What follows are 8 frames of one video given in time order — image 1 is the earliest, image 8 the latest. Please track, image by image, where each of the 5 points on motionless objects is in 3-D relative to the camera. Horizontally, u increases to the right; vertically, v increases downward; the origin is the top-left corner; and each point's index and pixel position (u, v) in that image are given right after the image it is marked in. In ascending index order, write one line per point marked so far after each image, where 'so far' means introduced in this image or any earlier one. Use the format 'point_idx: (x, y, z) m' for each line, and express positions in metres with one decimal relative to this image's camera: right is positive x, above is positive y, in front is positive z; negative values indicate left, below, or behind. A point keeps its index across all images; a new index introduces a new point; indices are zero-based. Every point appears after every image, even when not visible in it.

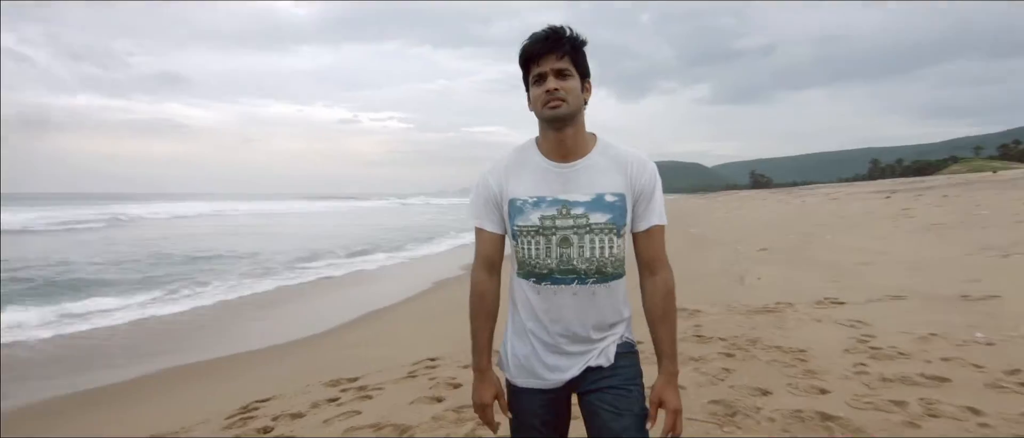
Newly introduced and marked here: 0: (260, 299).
0: (-3.9, -1.2, +7.9) m
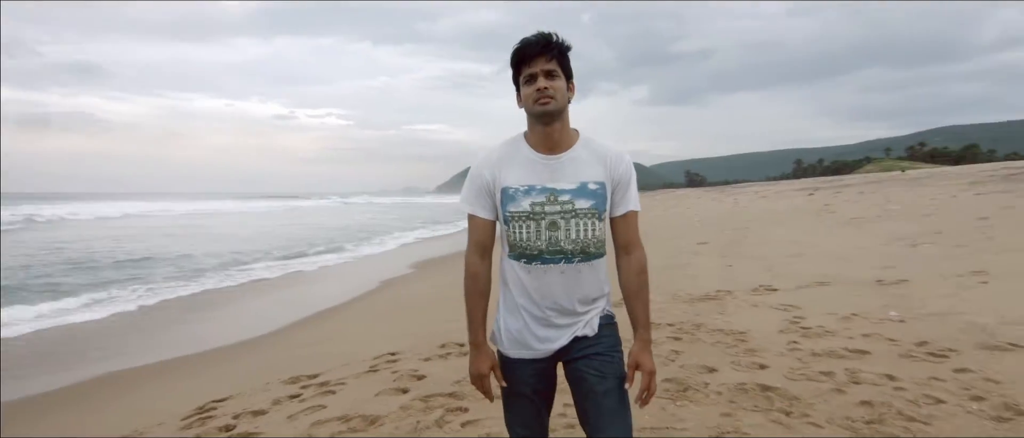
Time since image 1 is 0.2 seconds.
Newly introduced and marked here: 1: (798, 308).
0: (-4.5, -1.2, +7.6) m
1: (+2.1, -0.7, +4.0) m
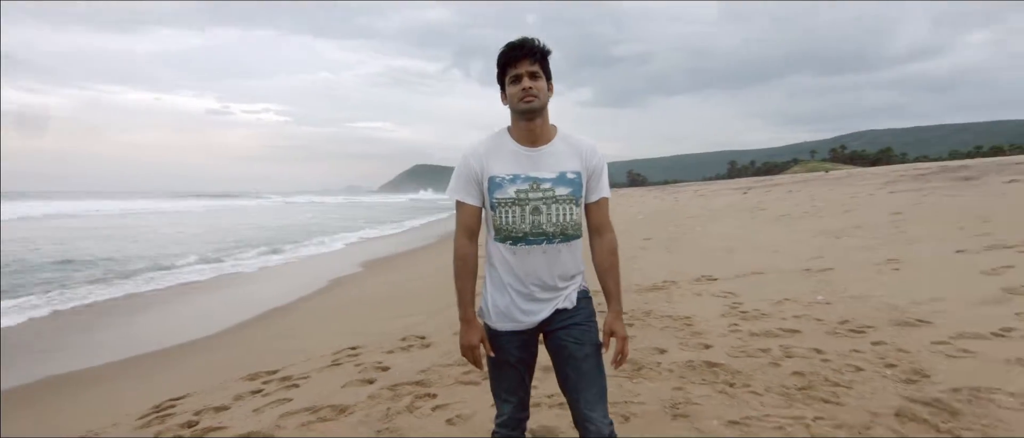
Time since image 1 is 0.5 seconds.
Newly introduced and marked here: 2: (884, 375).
0: (-5.1, -1.2, +7.2) m
1: (+1.8, -0.6, +4.3) m
2: (+1.6, -0.7, +2.4) m
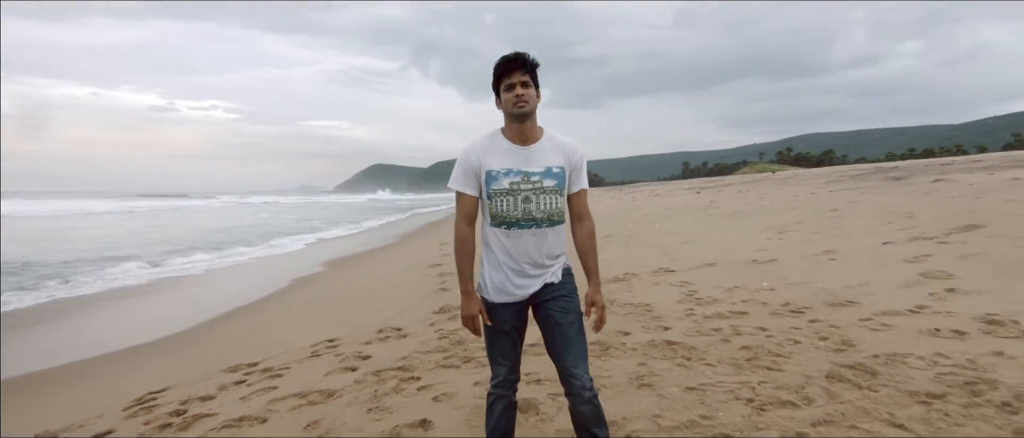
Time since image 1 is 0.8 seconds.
0: (-5.6, -1.2, +7.1) m
1: (+1.5, -0.6, +4.7) m
2: (+1.6, -0.6, +2.8) m
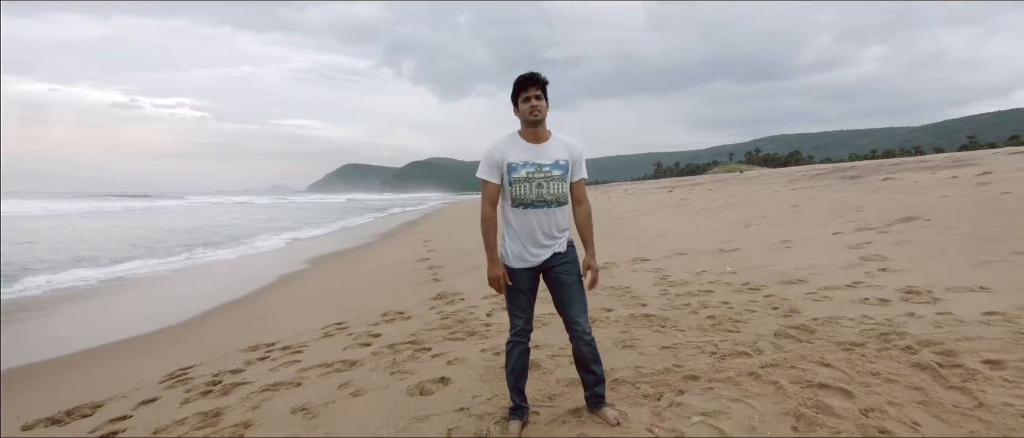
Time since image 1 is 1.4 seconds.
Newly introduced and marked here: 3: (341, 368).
0: (-5.7, -1.1, +7.3) m
1: (+1.5, -0.5, +5.2) m
2: (+1.6, -0.6, +3.3) m
3: (-1.1, -0.9, +3.5) m
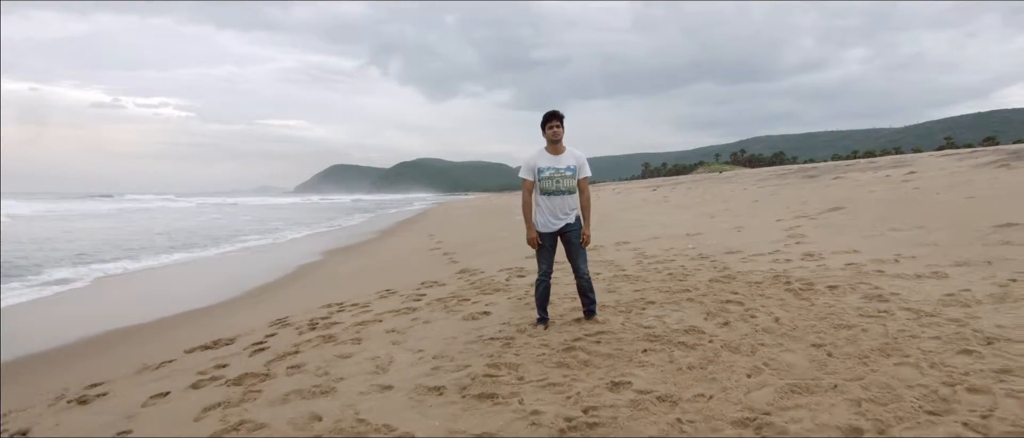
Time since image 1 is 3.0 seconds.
0: (-5.7, -1.0, +8.6) m
1: (+1.6, -0.4, +6.6) m
2: (+1.7, -0.4, +4.8) m
3: (-0.9, -0.8, +4.9) m
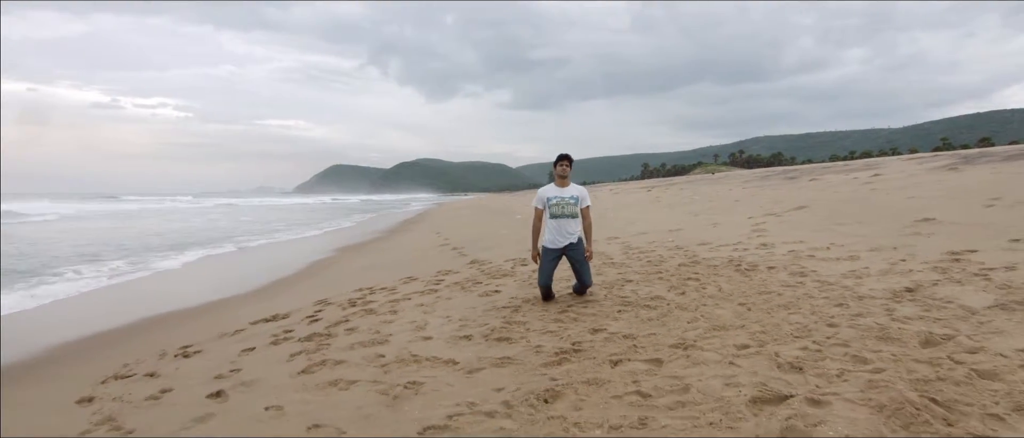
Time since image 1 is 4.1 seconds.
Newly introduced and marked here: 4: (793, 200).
0: (-5.6, -1.0, +9.6) m
1: (+1.6, -0.3, +7.6) m
2: (+1.8, -0.4, +5.8) m
3: (-0.9, -0.8, +5.9) m
4: (+4.8, +0.3, +9.4) m
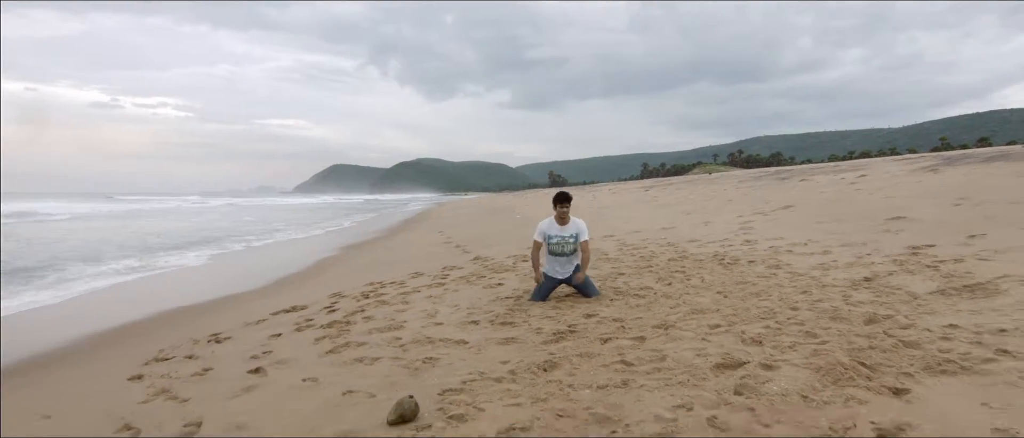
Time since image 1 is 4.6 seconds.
0: (-5.6, -0.9, +10.0) m
1: (+1.7, -0.3, +8.1) m
2: (+1.8, -0.4, +6.2) m
3: (-0.9, -0.8, +6.3) m
4: (+4.8, +0.3, +9.8) m
